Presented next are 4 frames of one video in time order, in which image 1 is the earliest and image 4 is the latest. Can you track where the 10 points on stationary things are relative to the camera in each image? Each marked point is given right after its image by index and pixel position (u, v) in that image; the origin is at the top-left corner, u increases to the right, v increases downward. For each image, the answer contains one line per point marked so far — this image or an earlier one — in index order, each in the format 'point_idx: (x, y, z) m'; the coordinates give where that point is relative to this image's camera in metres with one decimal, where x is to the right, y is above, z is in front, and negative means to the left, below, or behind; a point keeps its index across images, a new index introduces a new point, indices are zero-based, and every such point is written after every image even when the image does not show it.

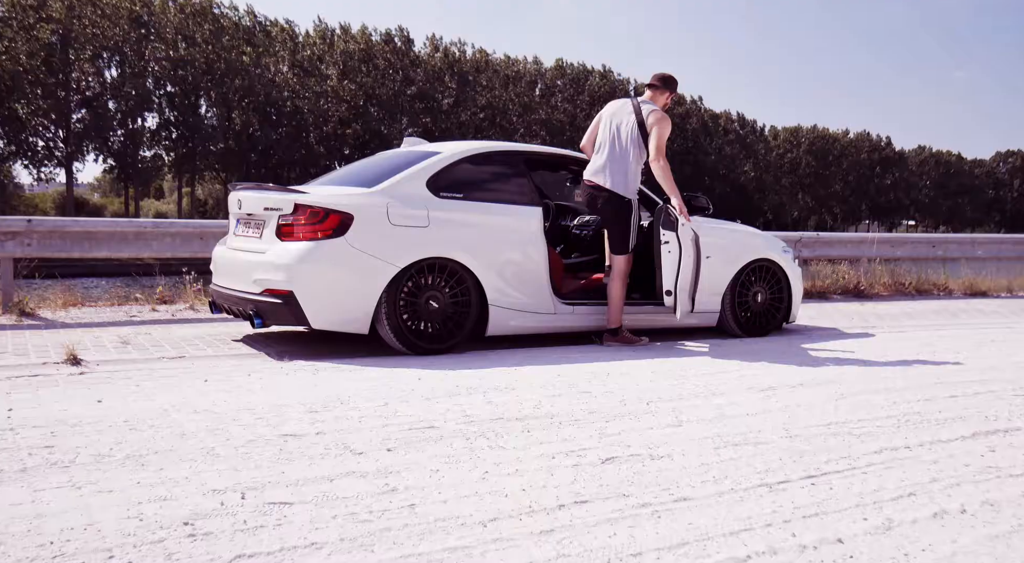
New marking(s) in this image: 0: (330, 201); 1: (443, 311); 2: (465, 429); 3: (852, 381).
0: (-1.2, +0.5, +5.4) m
1: (-0.5, -0.2, +5.7) m
2: (-0.2, -0.6, +3.2) m
3: (+1.9, -0.6, +4.6) m
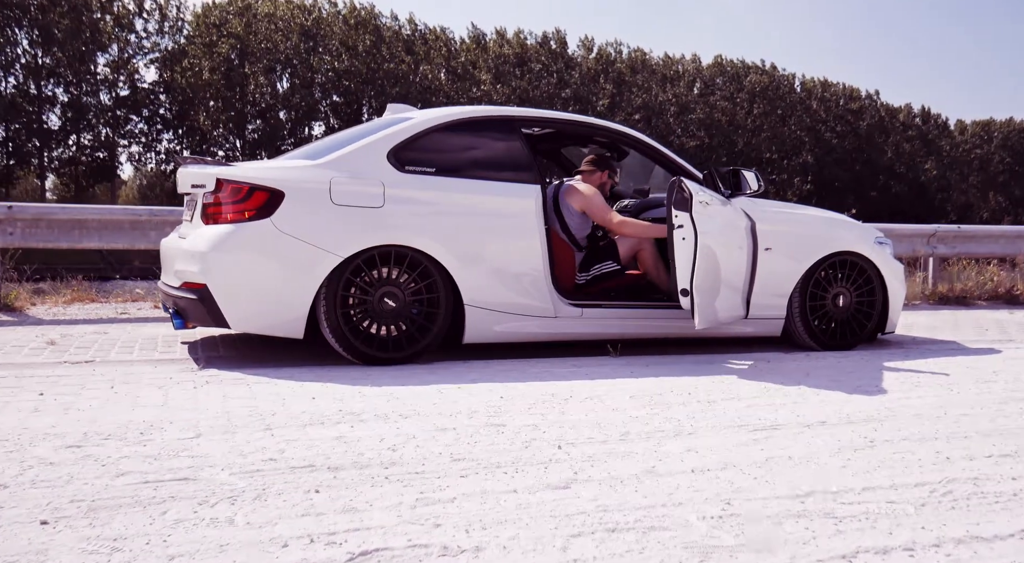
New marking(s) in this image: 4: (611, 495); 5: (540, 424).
0: (-1.4, +0.6, +4.5) m
1: (-0.6, -0.2, +4.7) m
2: (-0.7, -0.5, +2.2) m
3: (+1.5, -0.5, +3.2) m
4: (+0.3, -0.6, +2.2) m
5: (+0.1, -0.5, +3.1) m
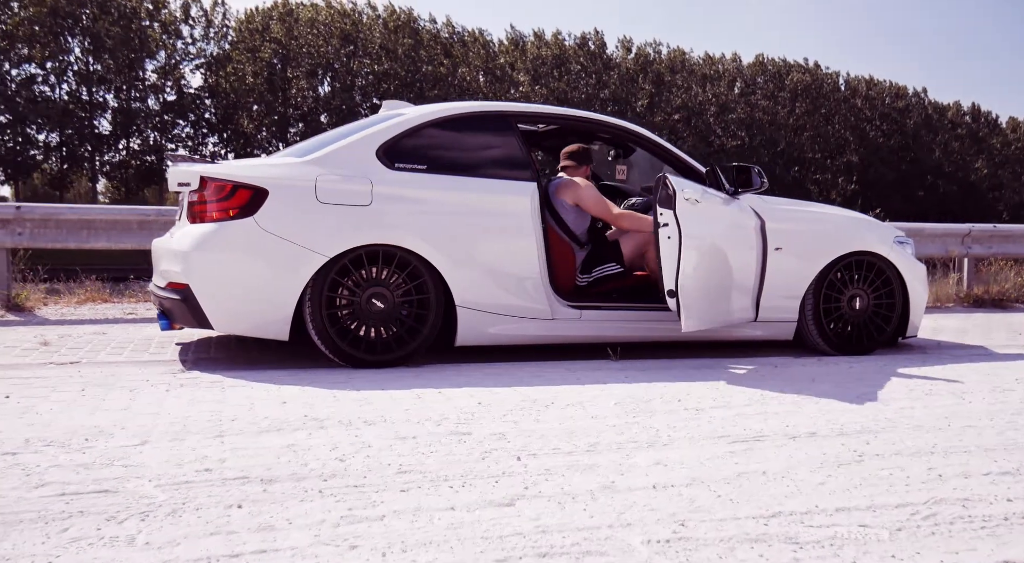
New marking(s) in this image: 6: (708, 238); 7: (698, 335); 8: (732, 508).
0: (-1.4, +0.6, +4.4) m
1: (-0.7, -0.2, +4.6) m
2: (-0.9, -0.5, +2.1) m
3: (+1.4, -0.5, +3.0) m
4: (+0.1, -0.6, +2.1) m
5: (0.0, -0.5, +2.9) m
6: (+1.3, +0.3, +5.1) m
7: (+1.2, -0.3, +5.3) m
8: (+0.6, -0.6, +2.1) m
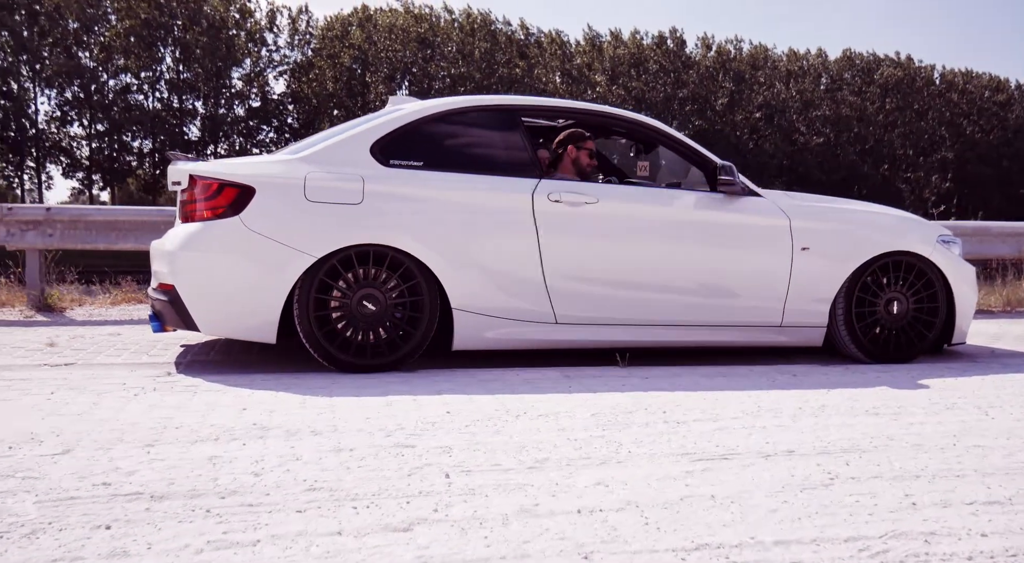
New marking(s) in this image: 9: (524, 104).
0: (-1.4, +0.6, +4.3) m
1: (-0.7, -0.2, +4.5) m
2: (-1.1, -0.5, +2.0) m
3: (+1.3, -0.6, +2.7) m
4: (-0.1, -0.6, +1.9) m
5: (-0.2, -0.5, +2.8) m
6: (+1.3, +0.2, +4.8) m
7: (+1.2, -0.4, +5.0) m
8: (+0.3, -0.6, +1.9) m
9: (+0.1, +1.0, +5.0) m
